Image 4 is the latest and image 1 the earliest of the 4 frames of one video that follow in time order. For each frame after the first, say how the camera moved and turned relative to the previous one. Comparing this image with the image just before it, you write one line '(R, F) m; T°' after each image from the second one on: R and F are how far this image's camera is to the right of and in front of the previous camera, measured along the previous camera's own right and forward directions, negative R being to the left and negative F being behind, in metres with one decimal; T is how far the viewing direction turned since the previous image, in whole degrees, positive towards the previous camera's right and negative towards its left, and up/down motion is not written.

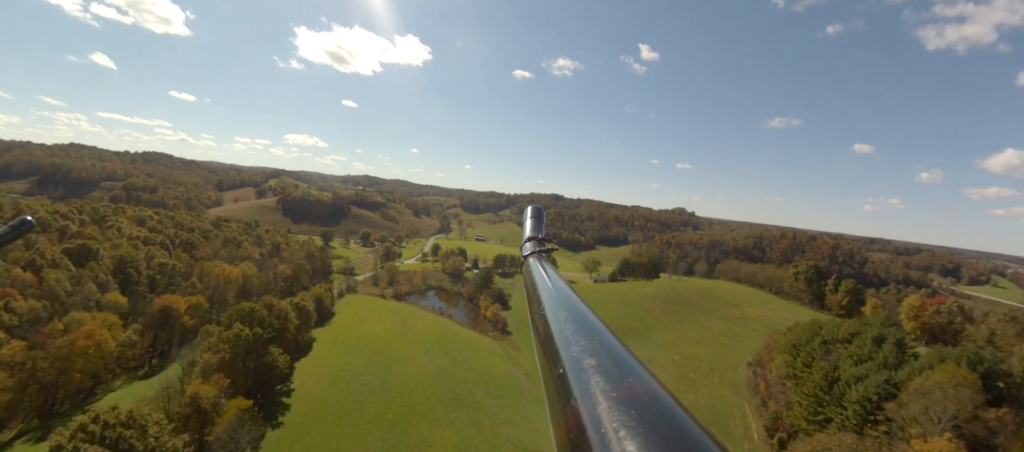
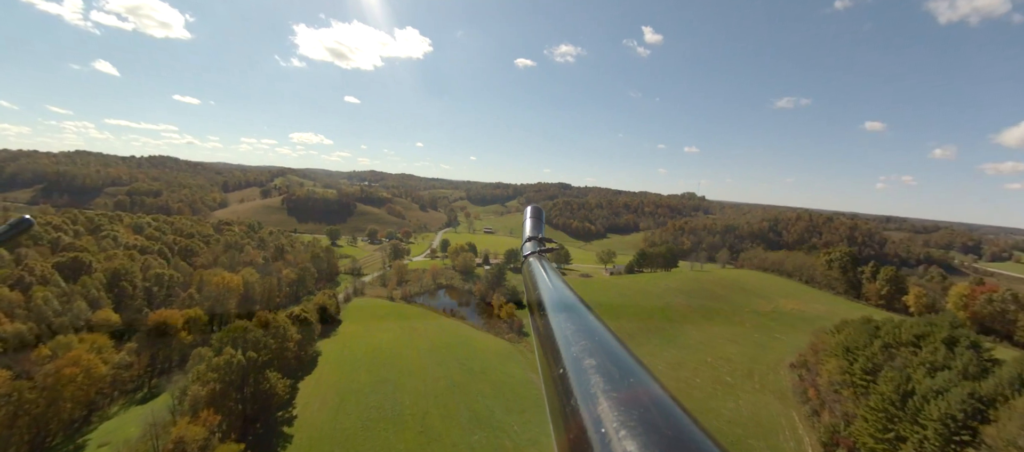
(-1.0, +4.7) m; -1°
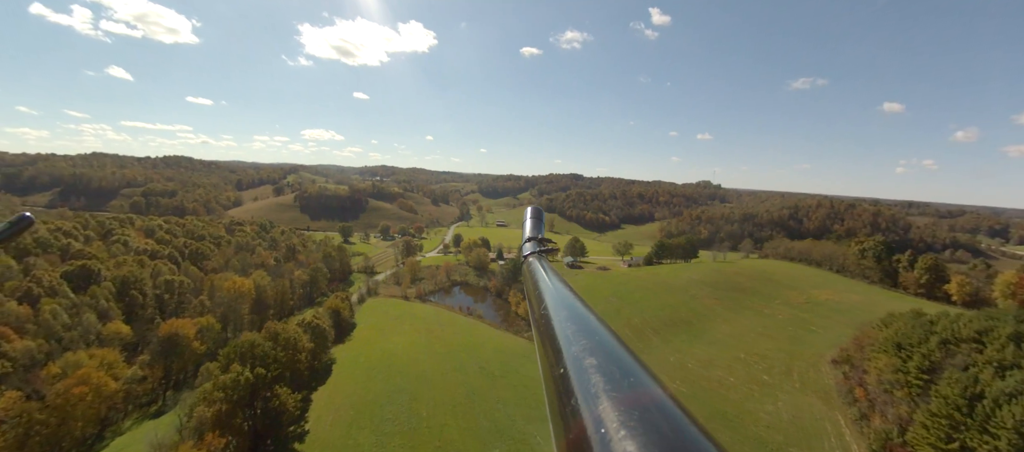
(-0.7, +2.8) m; -2°
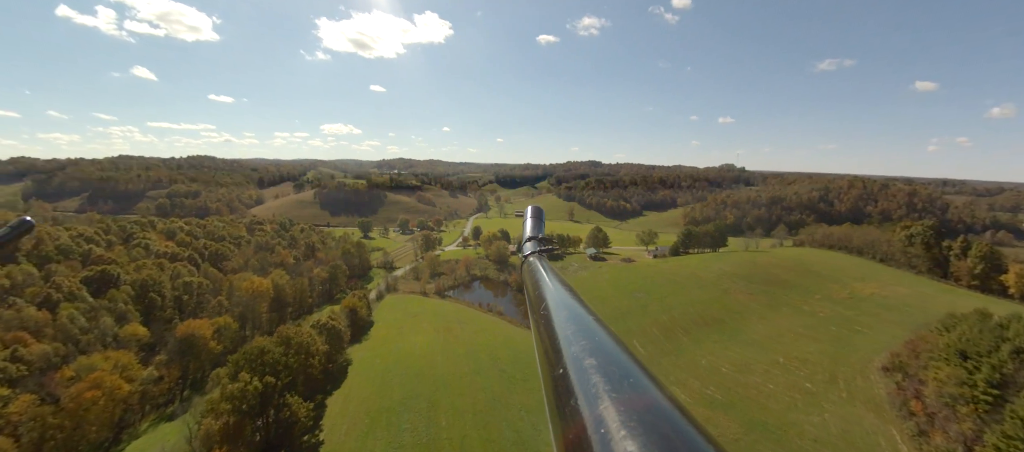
(-0.1, +2.6) m; -3°
